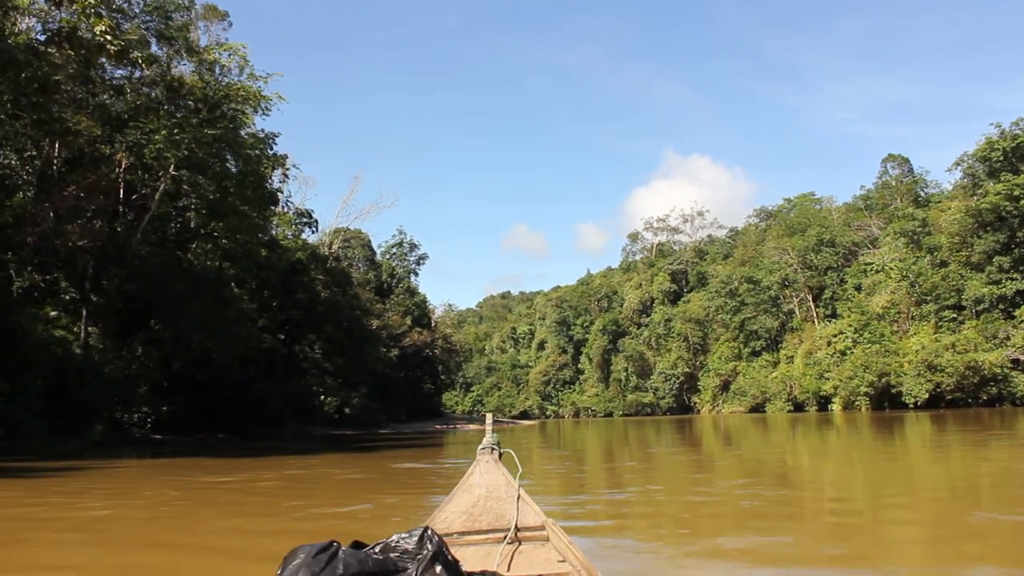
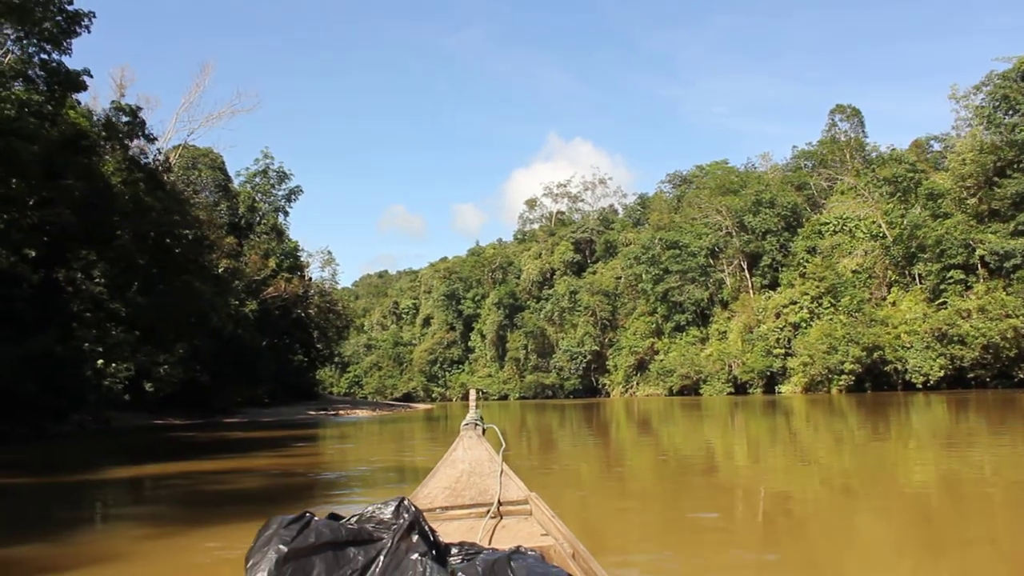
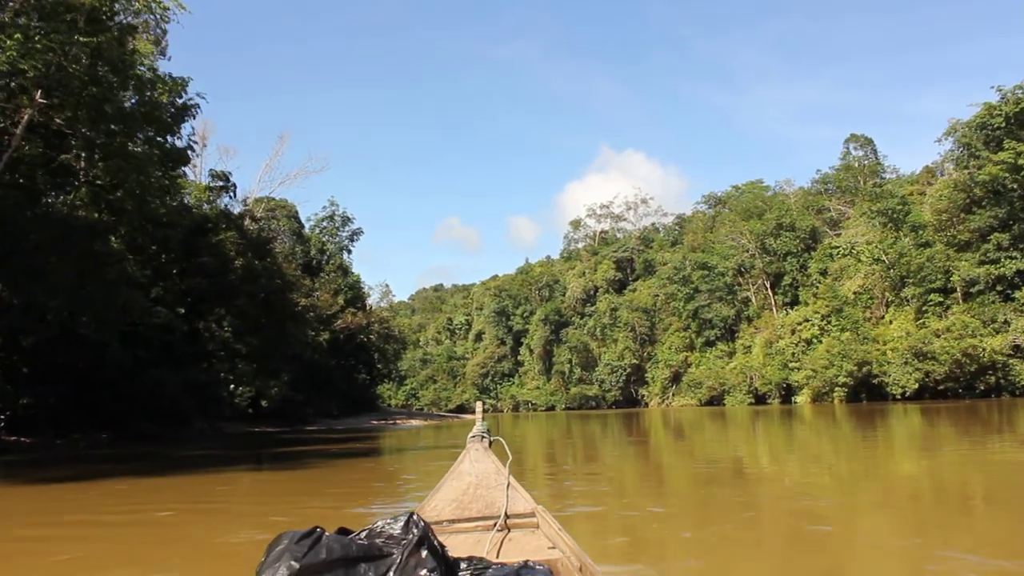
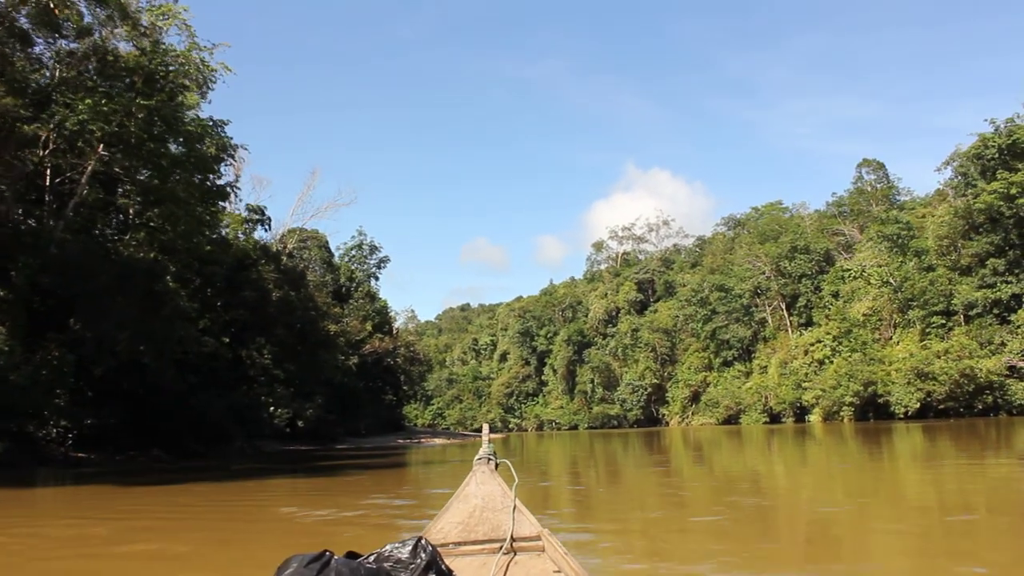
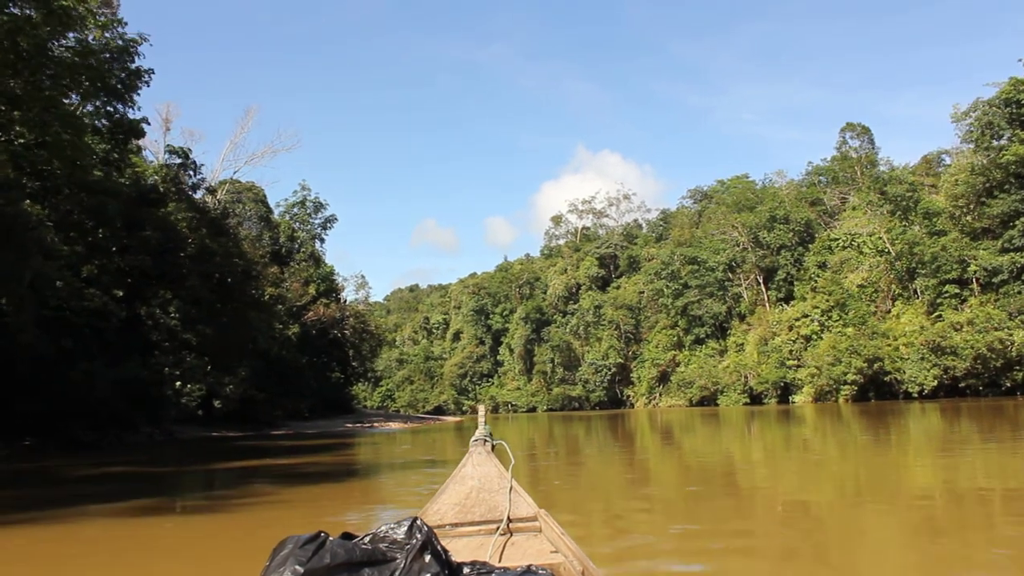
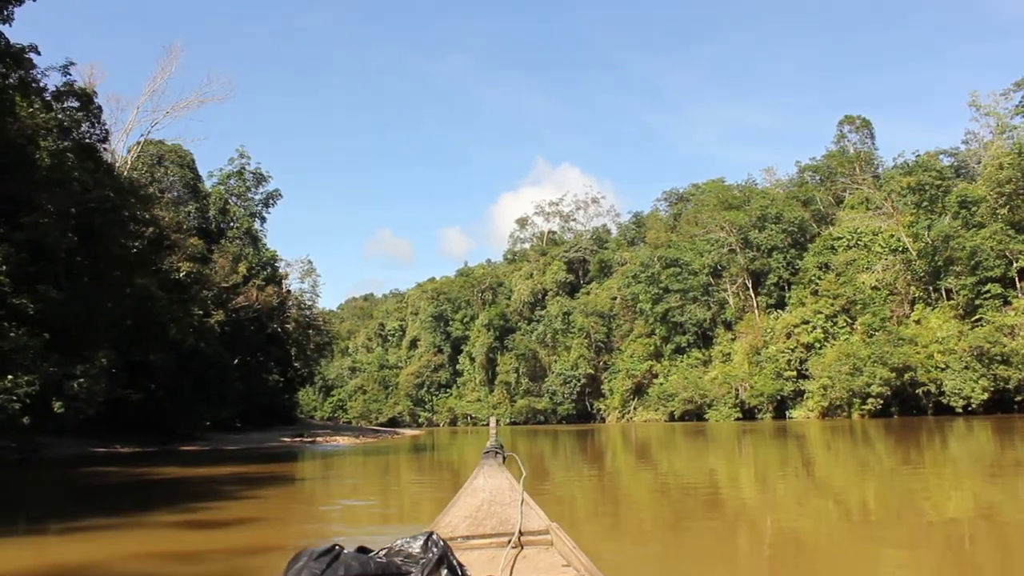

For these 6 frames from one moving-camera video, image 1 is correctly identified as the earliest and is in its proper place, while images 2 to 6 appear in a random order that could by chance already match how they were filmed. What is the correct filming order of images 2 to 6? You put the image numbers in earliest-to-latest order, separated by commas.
4, 3, 5, 2, 6
